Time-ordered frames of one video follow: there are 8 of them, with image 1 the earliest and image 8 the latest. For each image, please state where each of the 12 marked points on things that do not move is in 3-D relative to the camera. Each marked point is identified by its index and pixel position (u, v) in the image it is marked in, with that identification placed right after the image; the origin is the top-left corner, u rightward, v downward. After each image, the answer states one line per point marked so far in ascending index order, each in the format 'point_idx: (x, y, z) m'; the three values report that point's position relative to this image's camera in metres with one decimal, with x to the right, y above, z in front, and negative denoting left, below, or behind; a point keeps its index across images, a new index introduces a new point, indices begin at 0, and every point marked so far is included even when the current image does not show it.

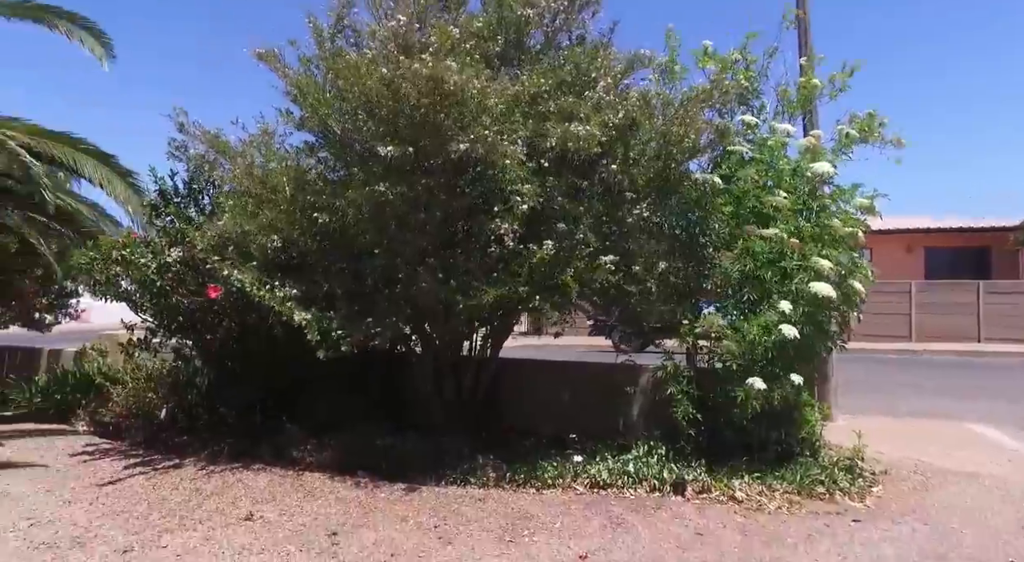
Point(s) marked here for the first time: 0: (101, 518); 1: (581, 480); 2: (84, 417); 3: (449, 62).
0: (-3.2, -1.8, +4.3) m
1: (+0.6, -1.7, +4.8) m
2: (-5.2, -1.7, +6.9) m
3: (-0.5, +1.8, +4.6) m
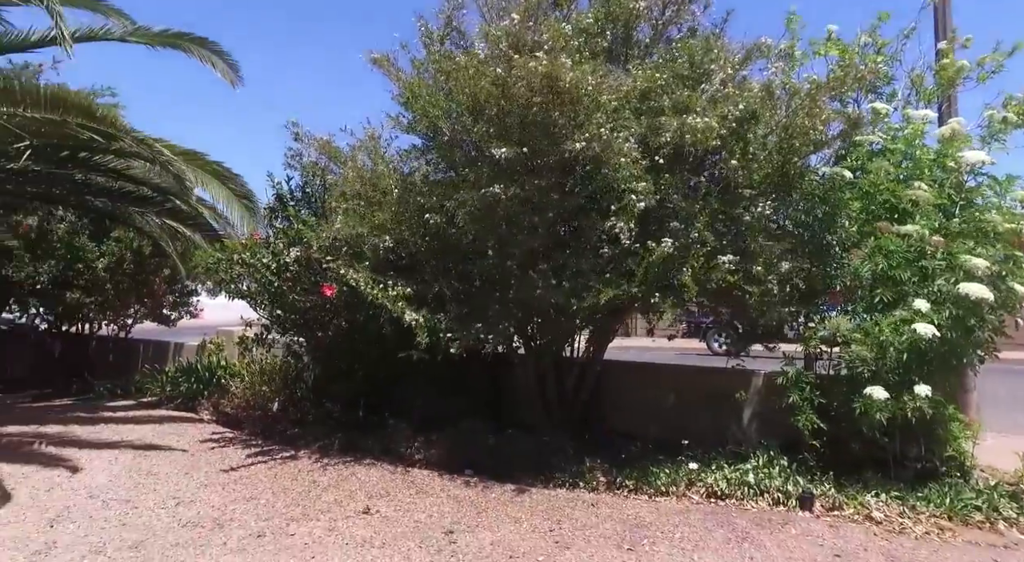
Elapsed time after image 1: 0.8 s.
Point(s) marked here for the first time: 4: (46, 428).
0: (-2.3, -1.8, +4.5) m
1: (+1.5, -1.7, +4.6) m
2: (-4.0, -1.7, +7.4) m
3: (+0.4, +1.8, +4.5) m
4: (-5.3, -1.7, +6.3) m
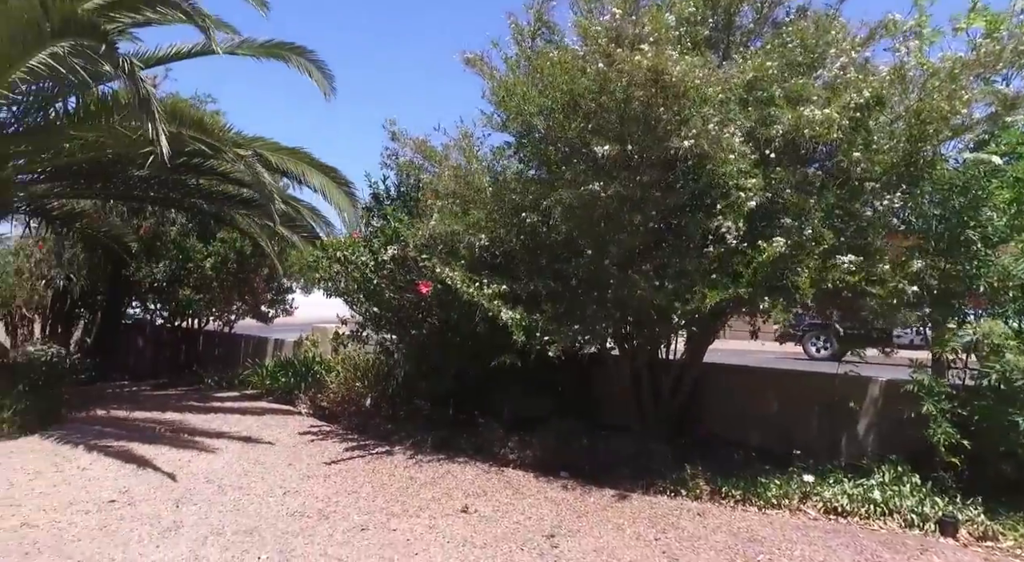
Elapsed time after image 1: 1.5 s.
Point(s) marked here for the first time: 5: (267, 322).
0: (-1.5, -1.8, +4.7) m
1: (+2.3, -1.7, +4.2) m
2: (-2.8, -1.6, +7.7) m
3: (+1.2, +1.8, +4.3) m
4: (-4.2, -1.6, +6.8) m
5: (-4.9, -0.8, +11.2) m
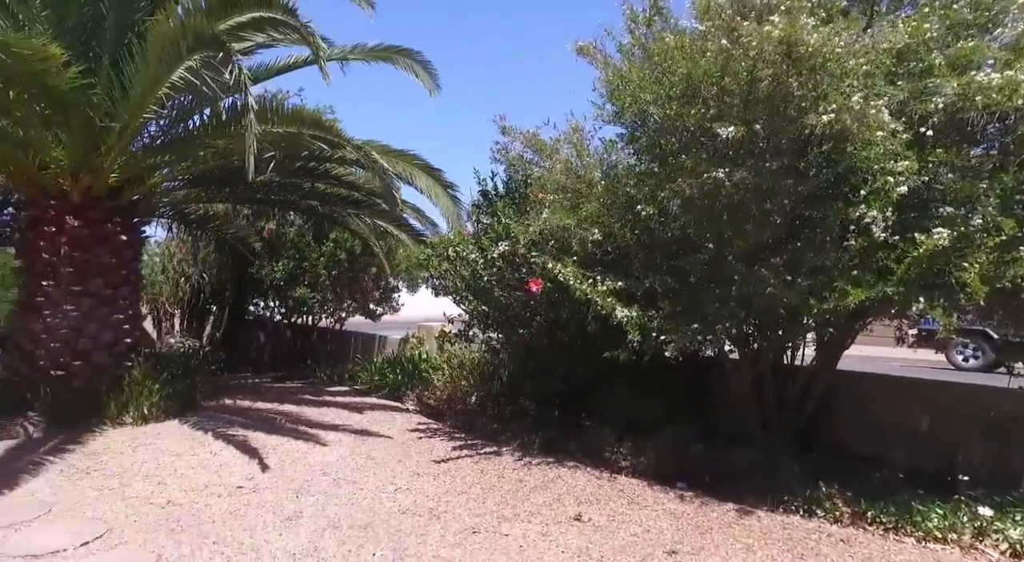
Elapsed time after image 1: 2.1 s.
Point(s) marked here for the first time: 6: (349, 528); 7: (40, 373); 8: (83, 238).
0: (-0.5, -1.8, +4.6) m
1: (+3.1, -1.7, +3.6) m
2: (-1.4, -1.6, +7.8) m
3: (+2.1, +1.8, +3.9) m
4: (-2.9, -1.6, +7.2) m
5: (-2.9, -0.8, +11.6) m
6: (-1.2, -1.8, +4.0) m
7: (-5.5, -1.1, +6.5) m
8: (-5.1, +0.5, +6.6) m
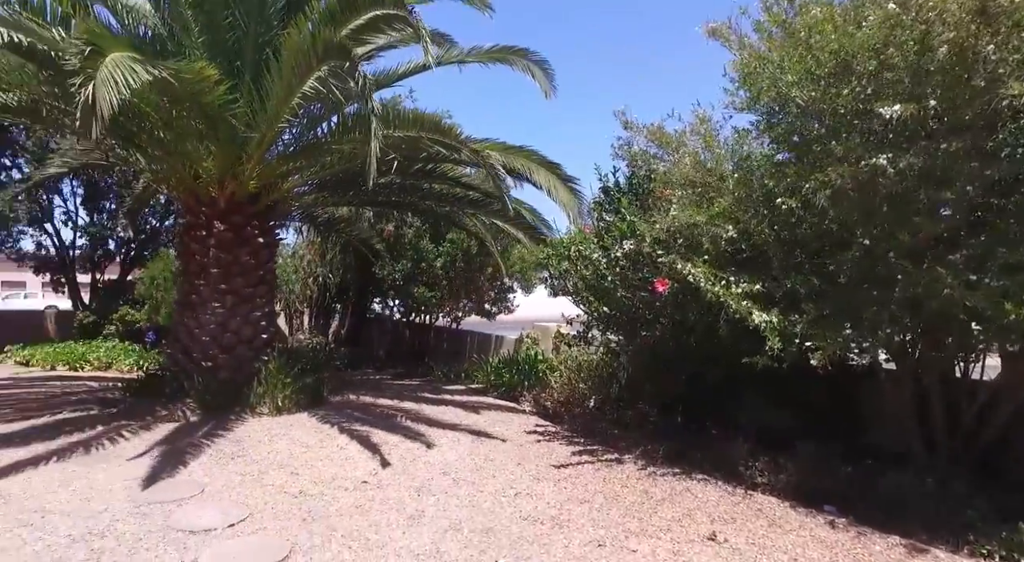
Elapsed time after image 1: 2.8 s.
0: (+0.4, -1.8, +4.4) m
1: (+3.9, -1.7, +2.8) m
2: (+0.2, -1.6, +7.7) m
3: (+2.9, +1.8, +3.2) m
4: (-1.5, -1.6, +7.4) m
5: (-0.7, -0.8, +11.7) m
6: (-0.3, -1.8, +3.9) m
7: (-4.1, -1.1, +7.2) m
8: (-3.7, +0.5, +7.2) m
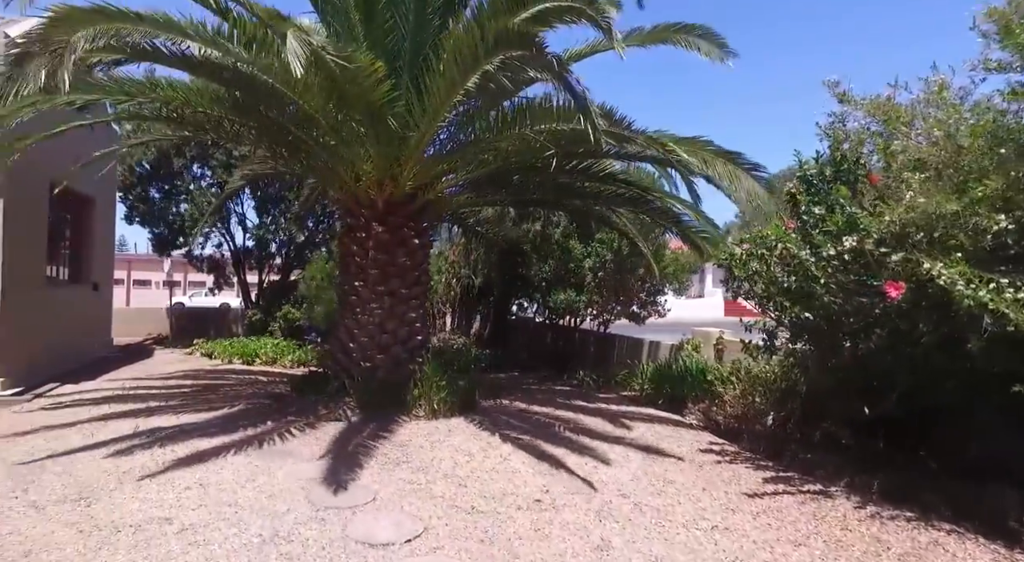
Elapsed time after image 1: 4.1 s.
0: (+1.8, -1.8, +3.7) m
1: (+4.8, -1.7, +1.4) m
2: (+2.2, -1.6, +7.0) m
3: (+3.9, +1.8, +2.1) m
4: (+0.5, -1.6, +7.0) m
5: (+2.2, -0.8, +11.1) m
6: (+1.0, -1.8, +3.4) m
7: (-2.1, -1.1, +7.3) m
8: (-1.7, +0.5, +7.3) m
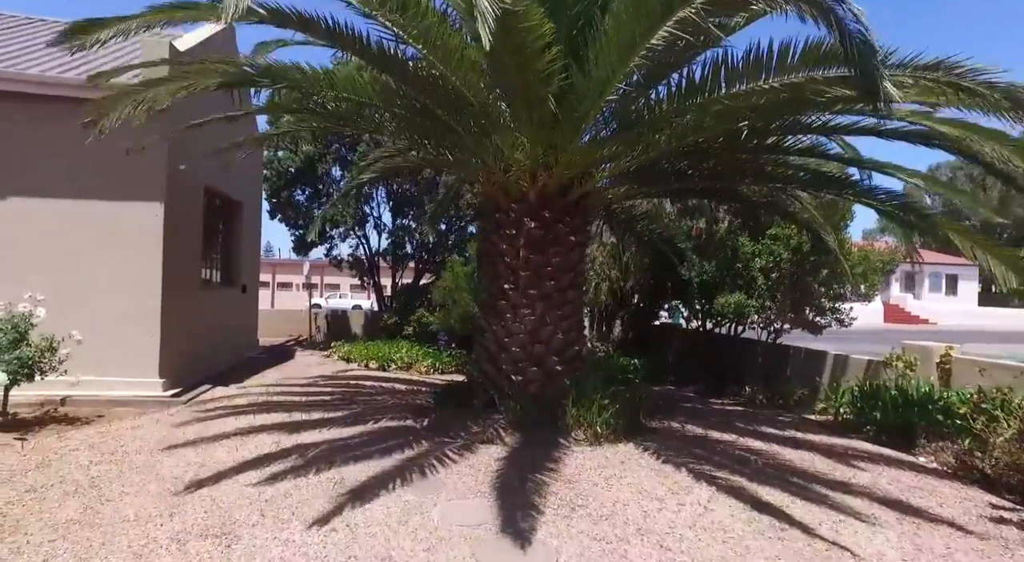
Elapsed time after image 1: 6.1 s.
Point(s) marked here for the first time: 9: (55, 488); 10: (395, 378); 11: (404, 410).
0: (+3.0, -1.8, +2.2) m
1: (+5.5, -1.7, -0.7) m
2: (+4.0, -1.7, +5.3) m
3: (+4.7, +1.8, +0.1) m
4: (+2.4, -1.7, +5.6) m
5: (+4.8, -0.9, +9.3) m
6: (+2.1, -1.8, +2.0) m
7: (-0.1, -1.1, +6.5) m
8: (+0.3, +0.5, +6.3) m
9: (-3.6, -1.6, +4.3) m
10: (-2.0, -1.6, +9.3) m
11: (-1.4, -1.7, +7.2) m
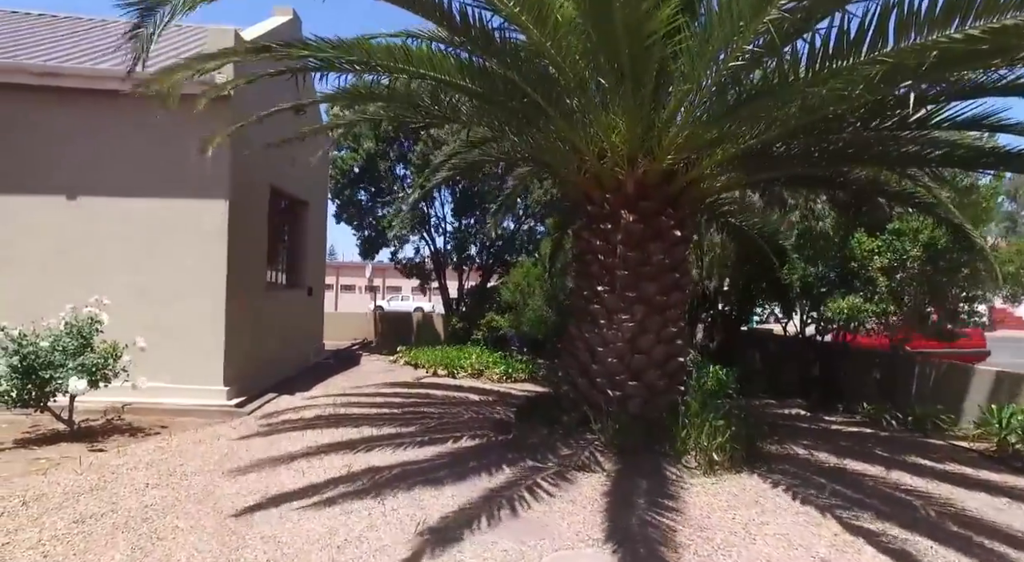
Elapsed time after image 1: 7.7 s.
0: (+3.5, -1.8, +1.0) m
1: (+5.7, -1.6, -2.1) m
2: (+4.9, -1.6, +4.0) m
3: (+5.1, +1.9, -1.2) m
4: (+3.3, -1.6, +4.5) m
5: (+6.1, -0.9, +8.0) m
6: (+2.6, -1.8, +0.9) m
7: (+0.9, -1.1, +5.6) m
8: (+1.2, +0.5, +5.4) m
9: (-2.8, -1.6, +3.8) m
10: (-0.7, -1.6, +8.6) m
11: (-0.4, -1.7, +6.4) m
